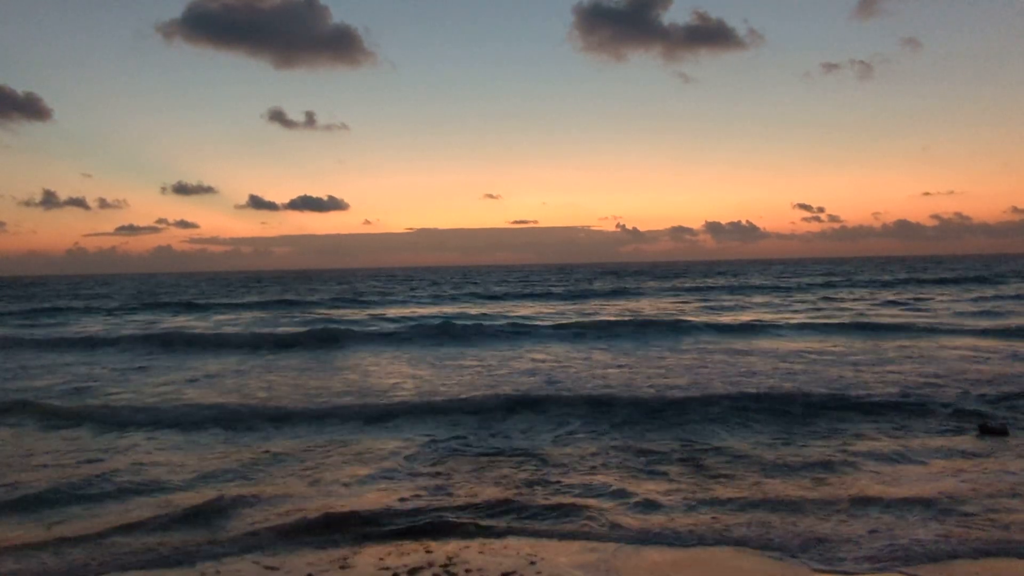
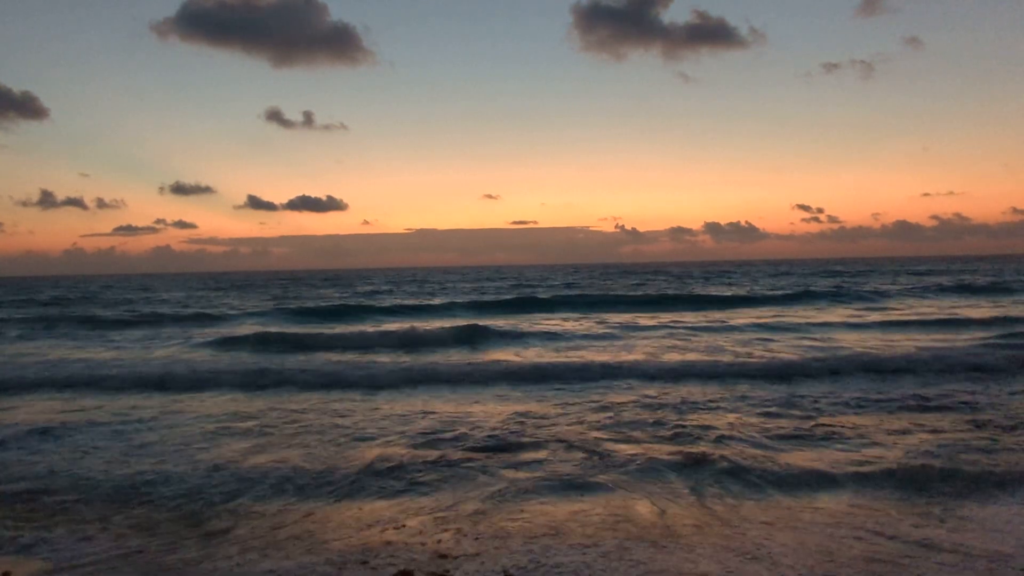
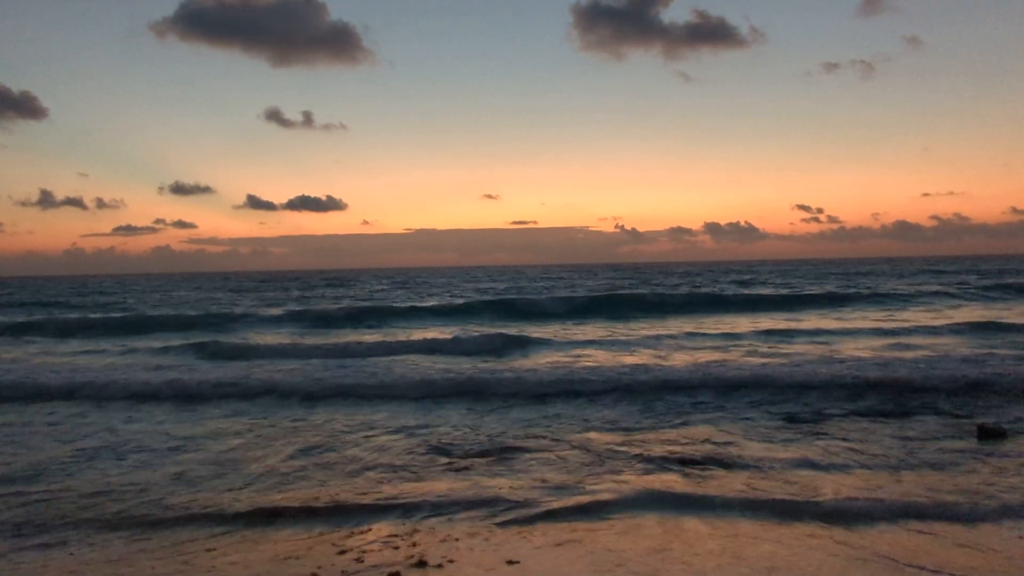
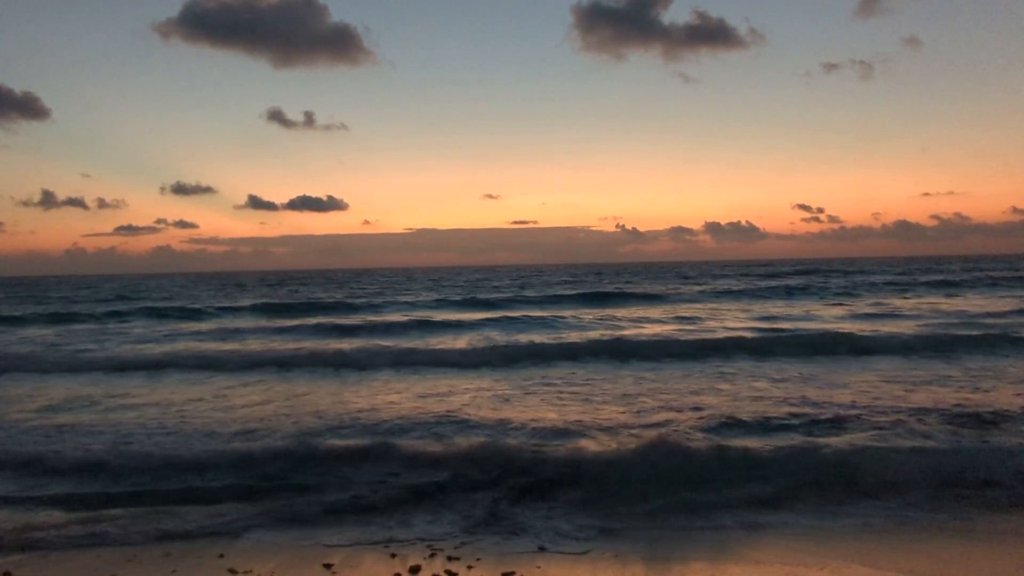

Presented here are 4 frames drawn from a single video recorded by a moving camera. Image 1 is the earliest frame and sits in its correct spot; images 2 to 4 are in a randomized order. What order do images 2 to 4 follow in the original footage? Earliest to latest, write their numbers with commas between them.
4, 2, 3
